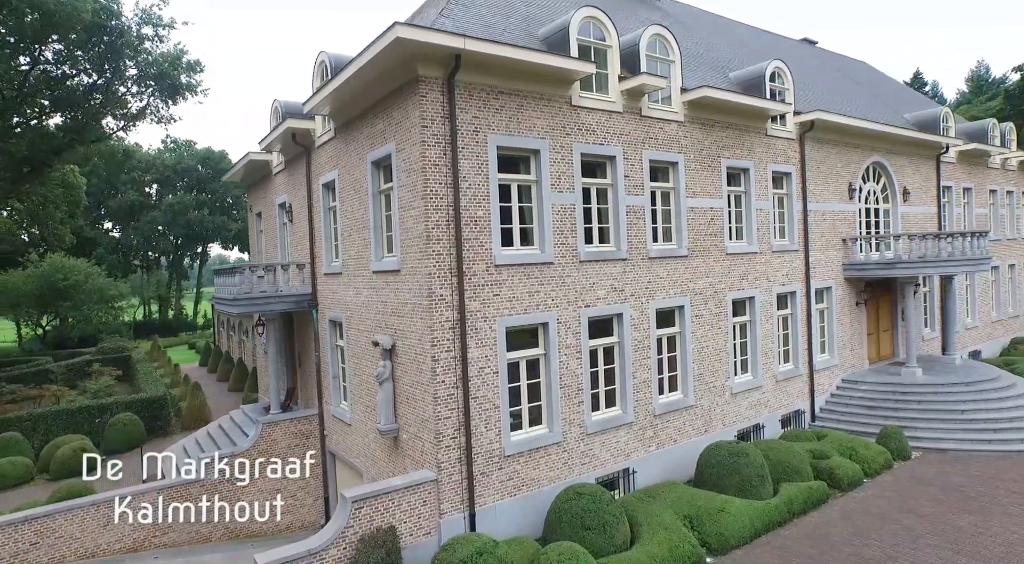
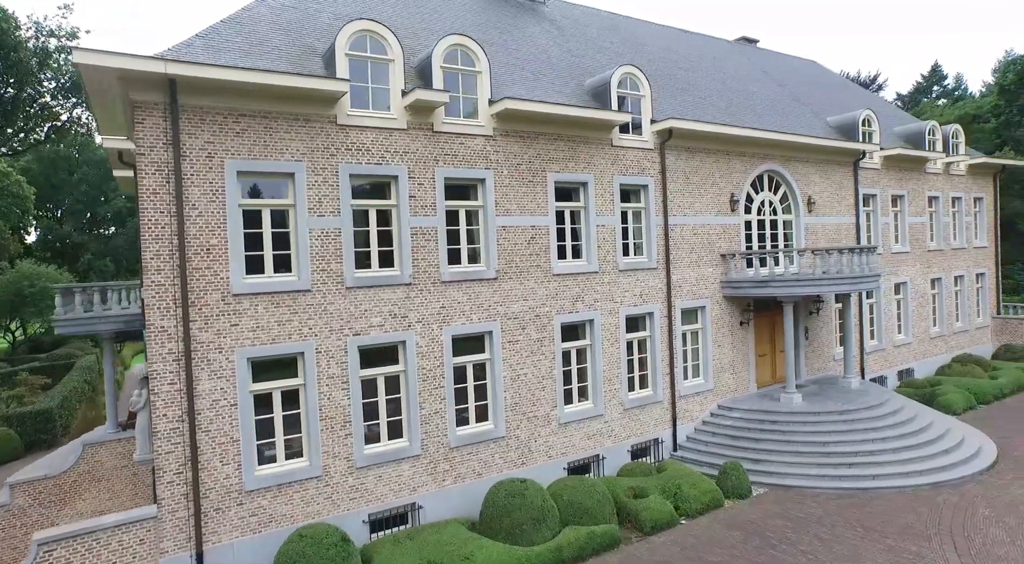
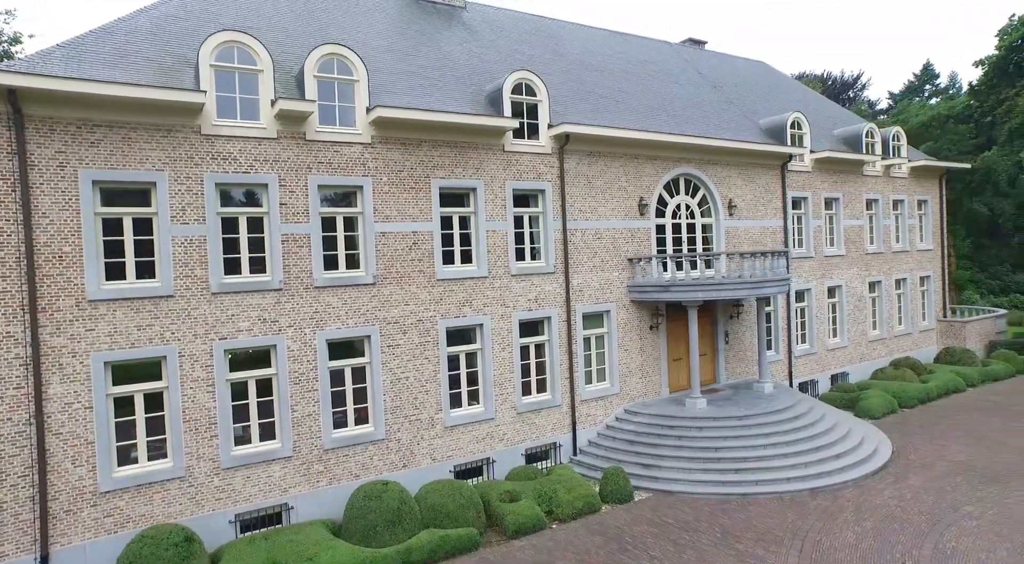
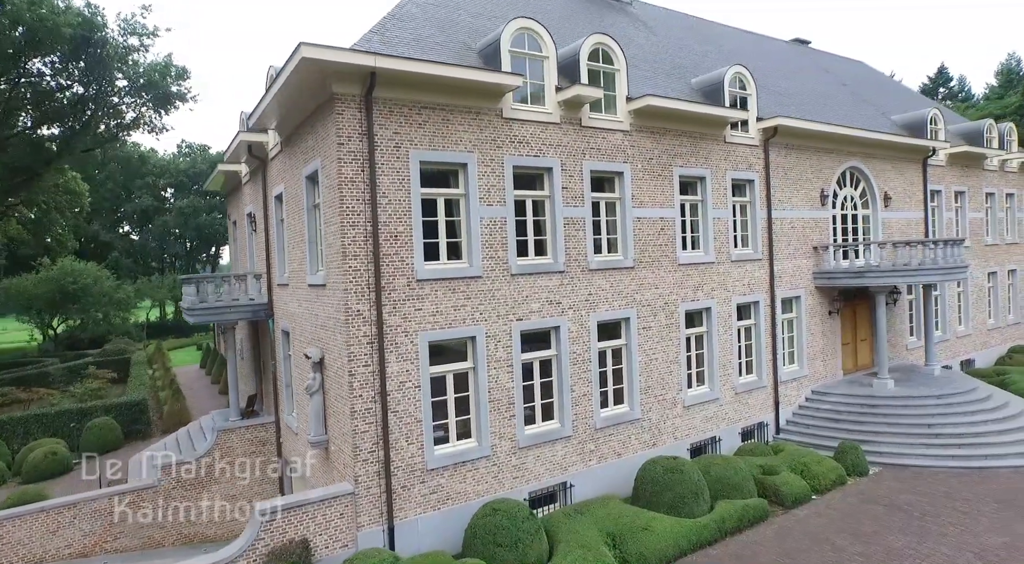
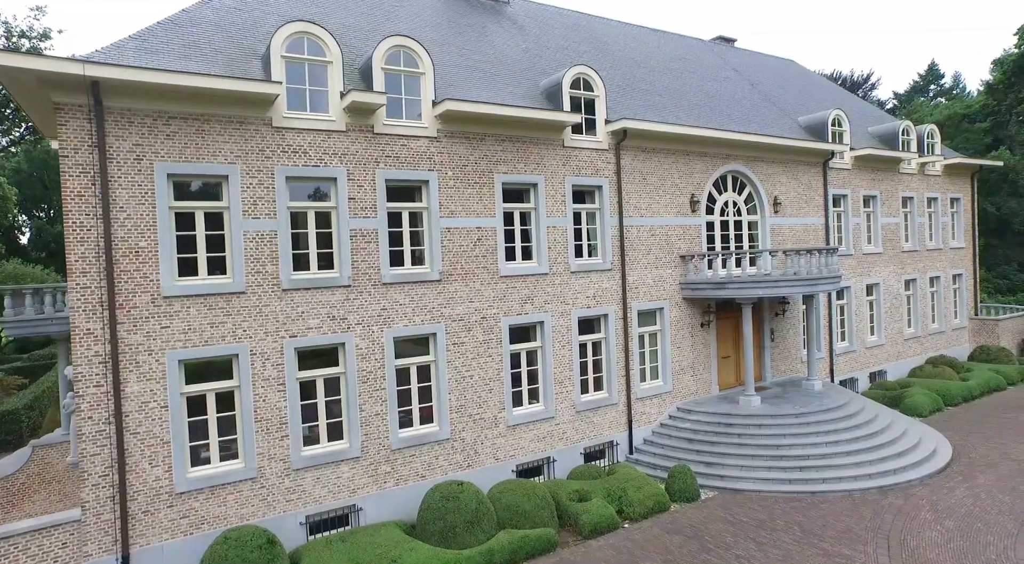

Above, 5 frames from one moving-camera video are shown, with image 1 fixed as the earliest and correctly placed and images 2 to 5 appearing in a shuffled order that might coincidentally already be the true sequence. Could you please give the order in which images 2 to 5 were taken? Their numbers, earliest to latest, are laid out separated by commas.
4, 2, 5, 3
